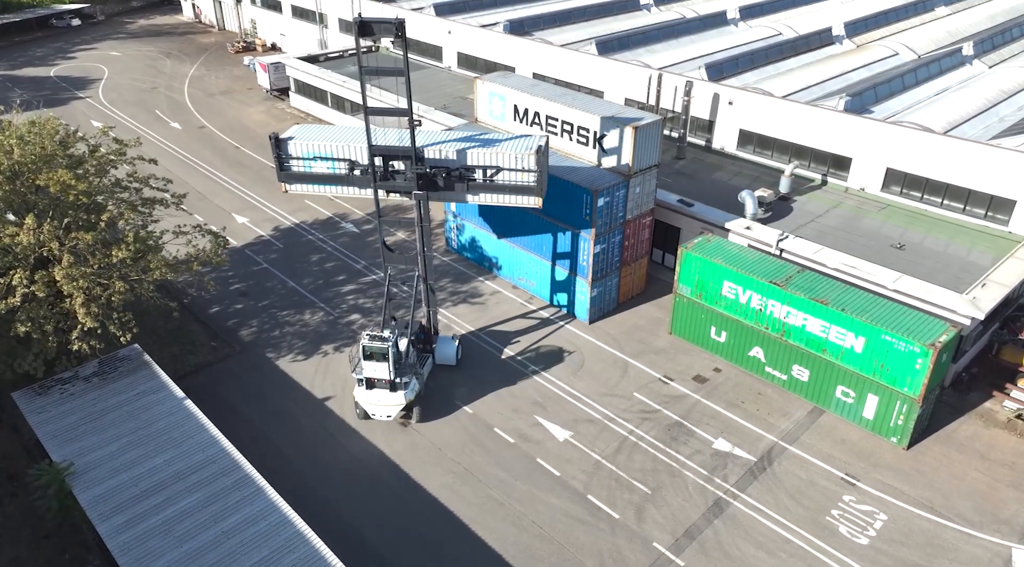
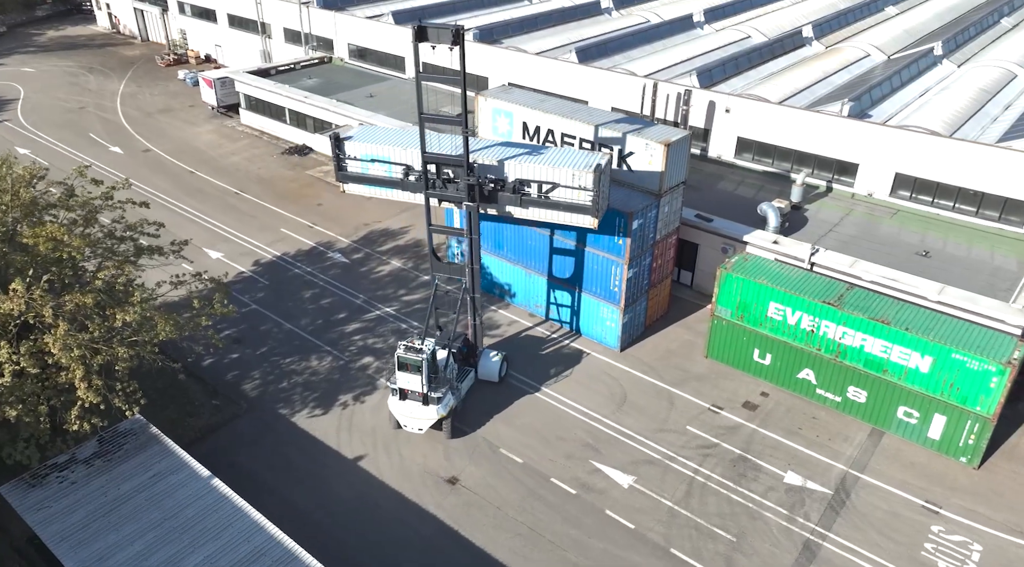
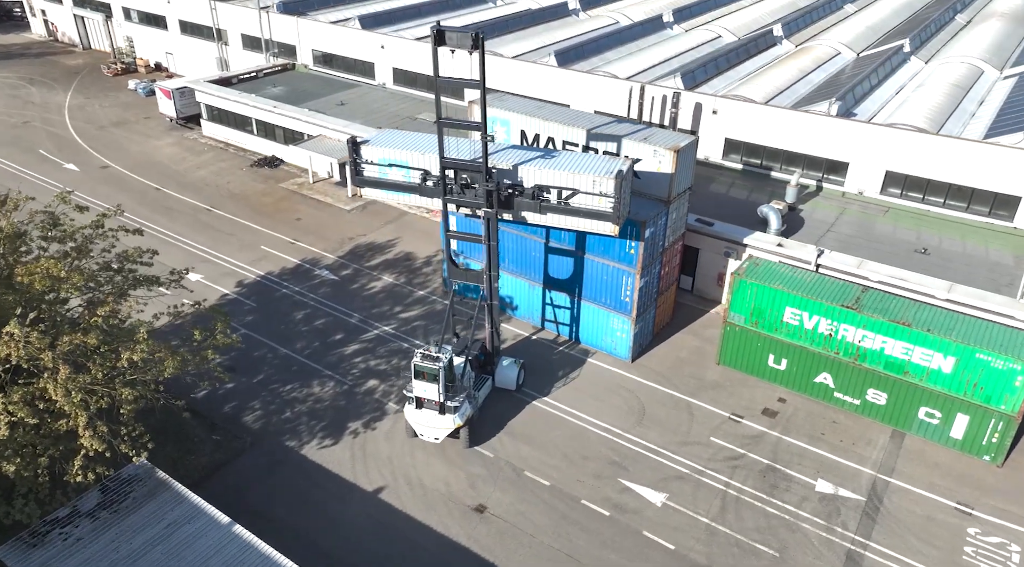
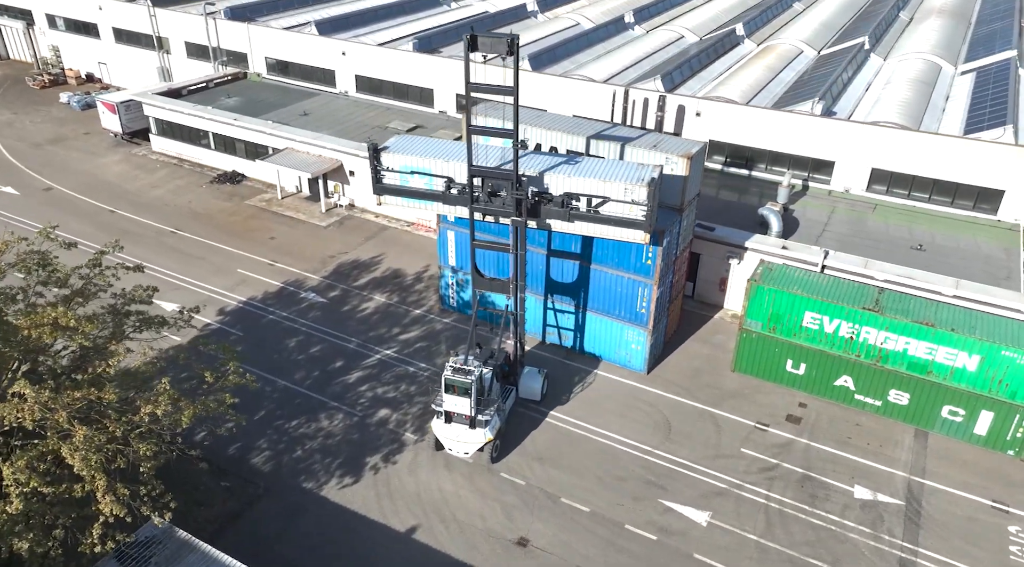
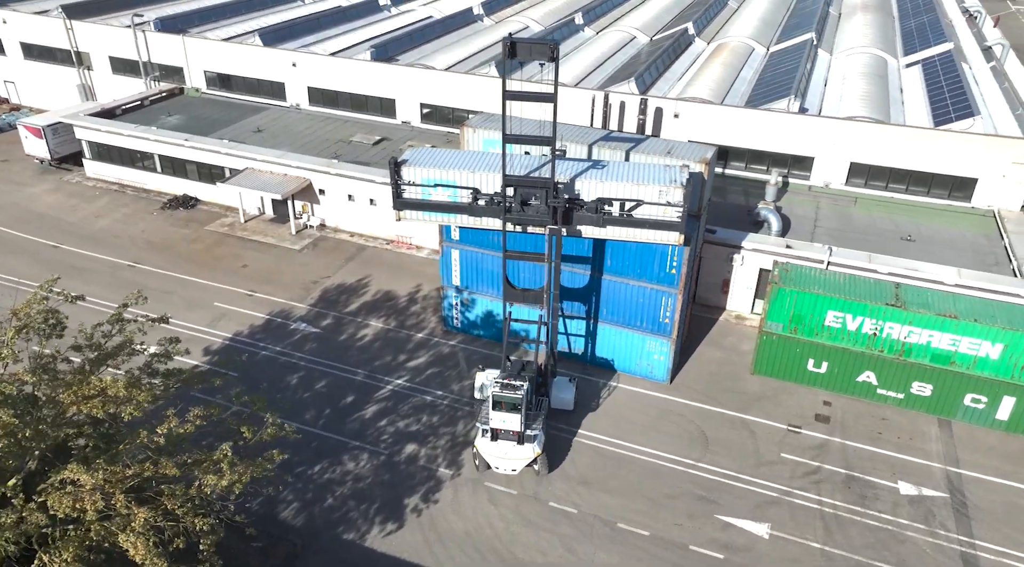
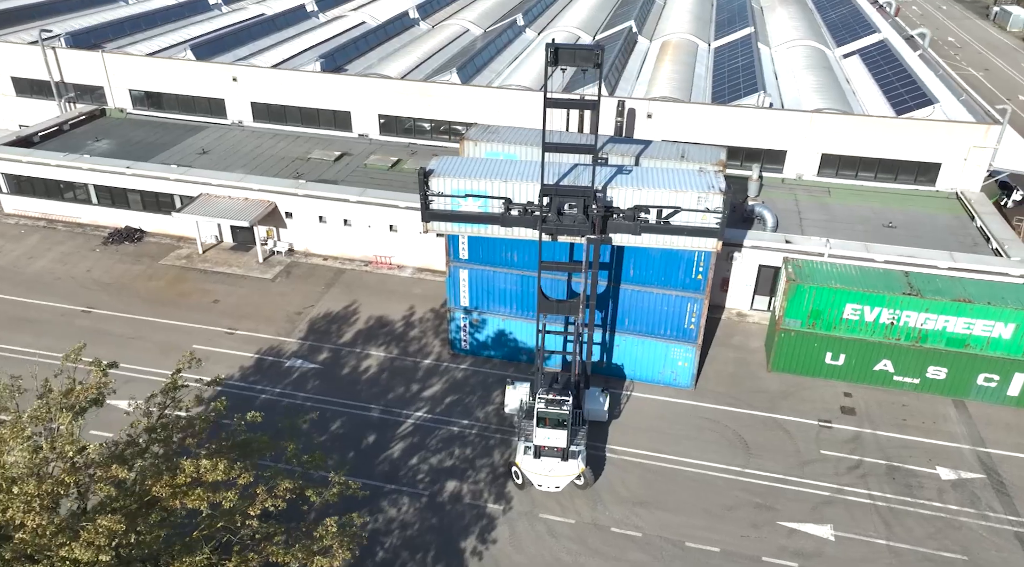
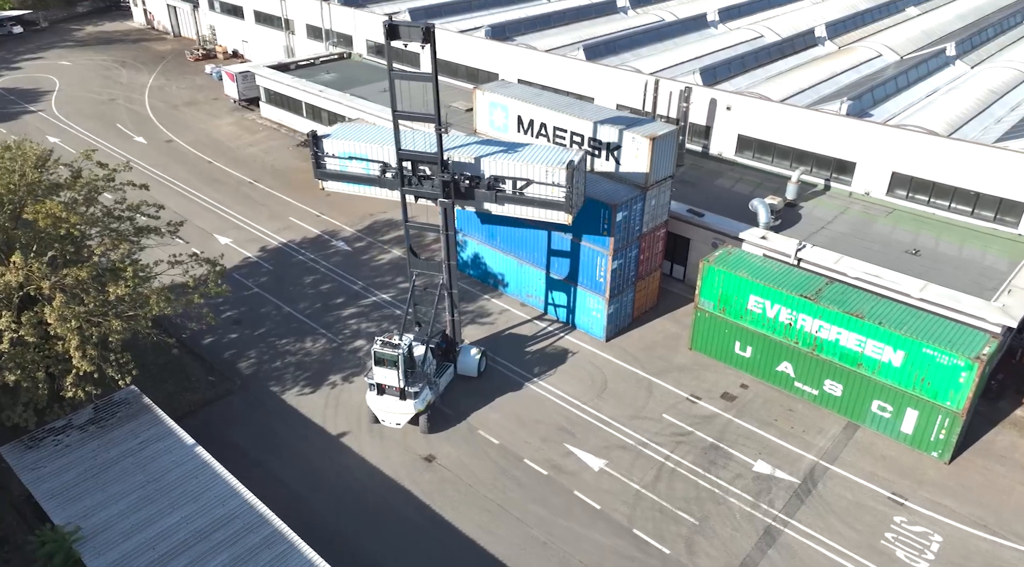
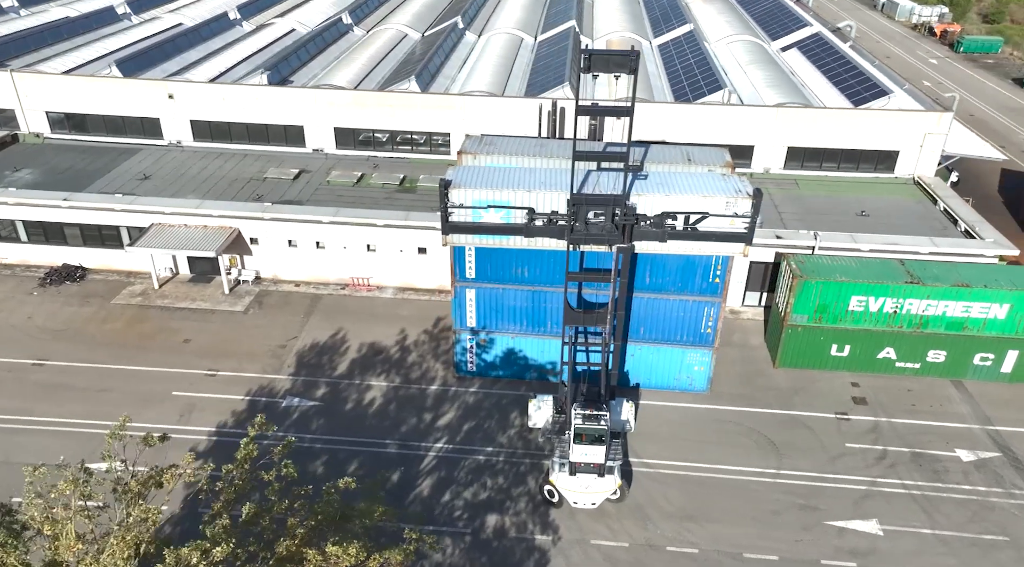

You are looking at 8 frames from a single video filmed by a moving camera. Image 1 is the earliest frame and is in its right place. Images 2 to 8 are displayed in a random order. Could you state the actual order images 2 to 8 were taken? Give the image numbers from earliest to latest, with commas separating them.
7, 2, 3, 4, 5, 6, 8
